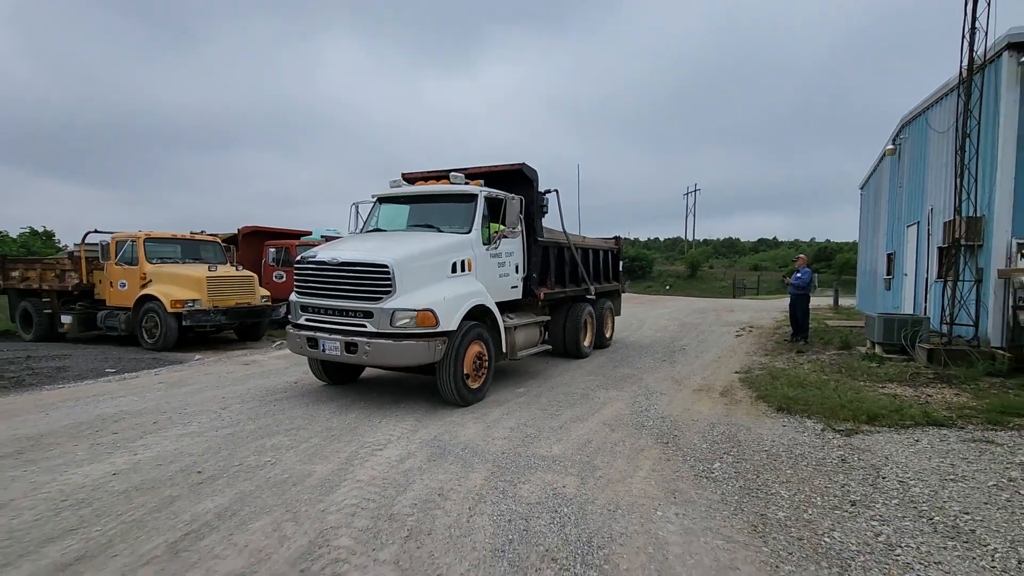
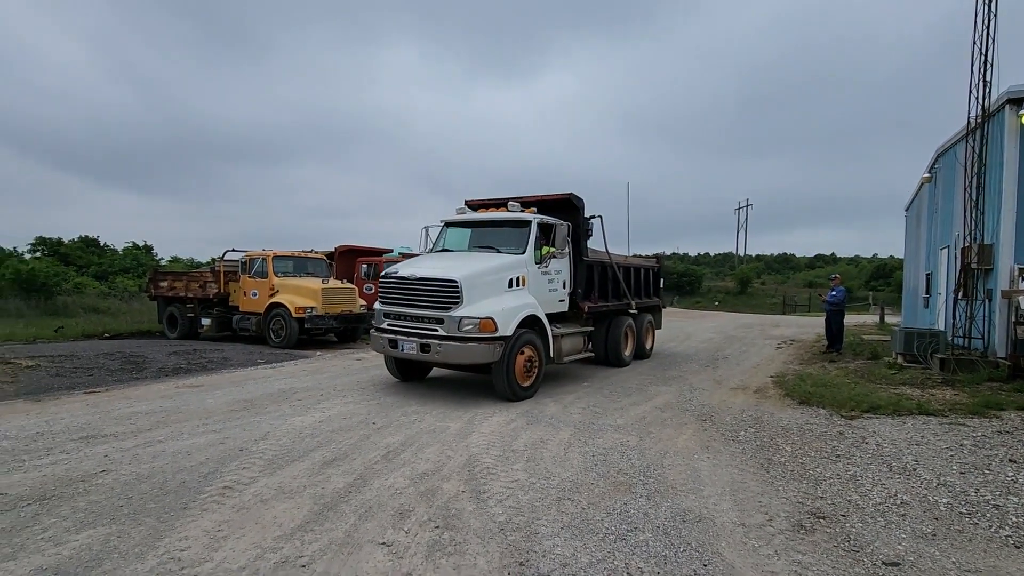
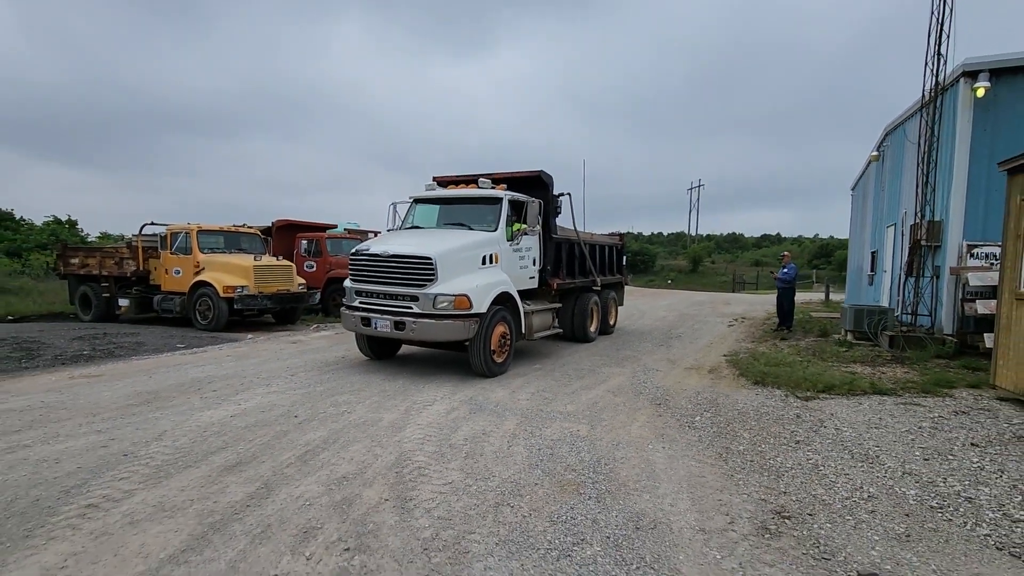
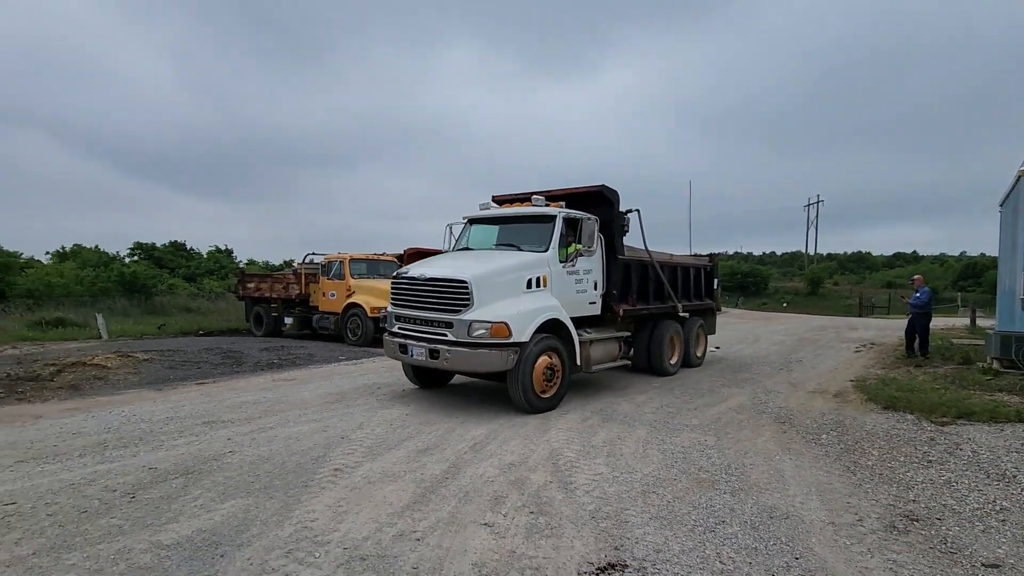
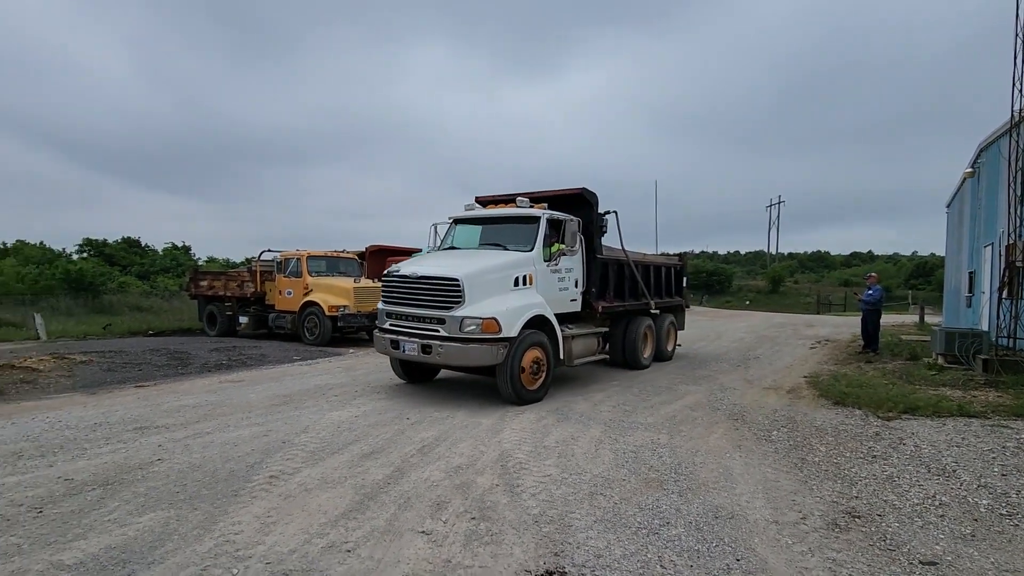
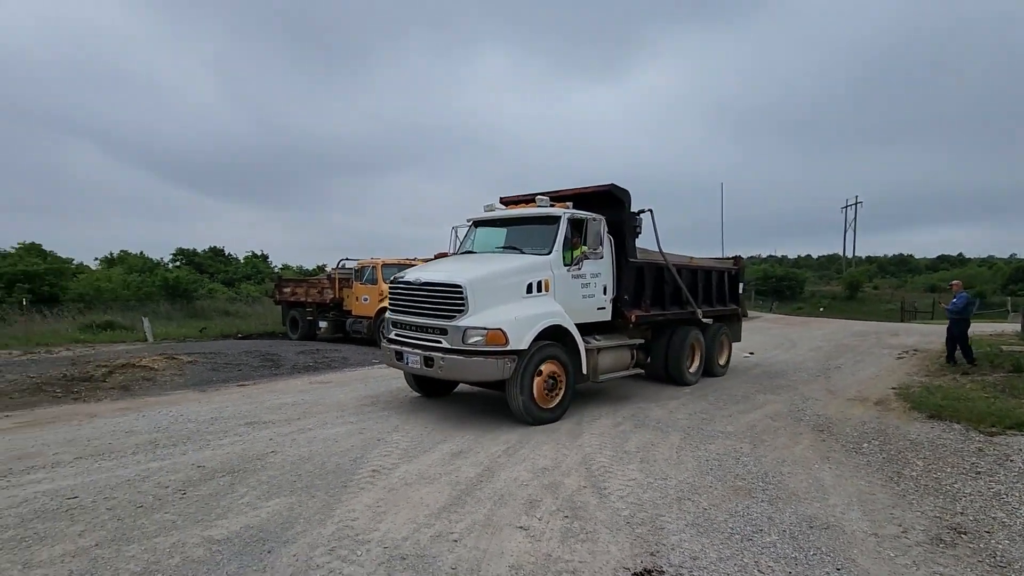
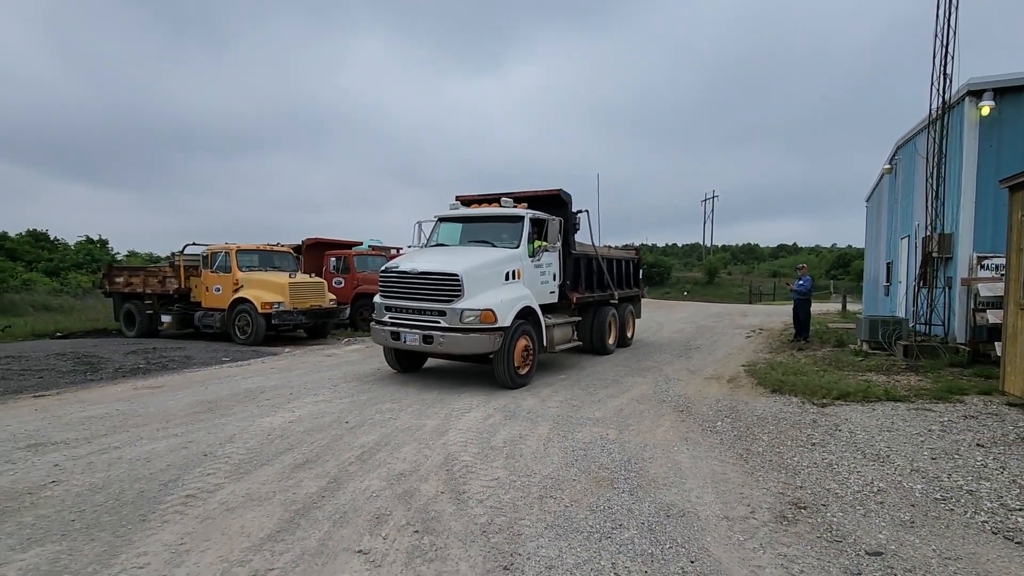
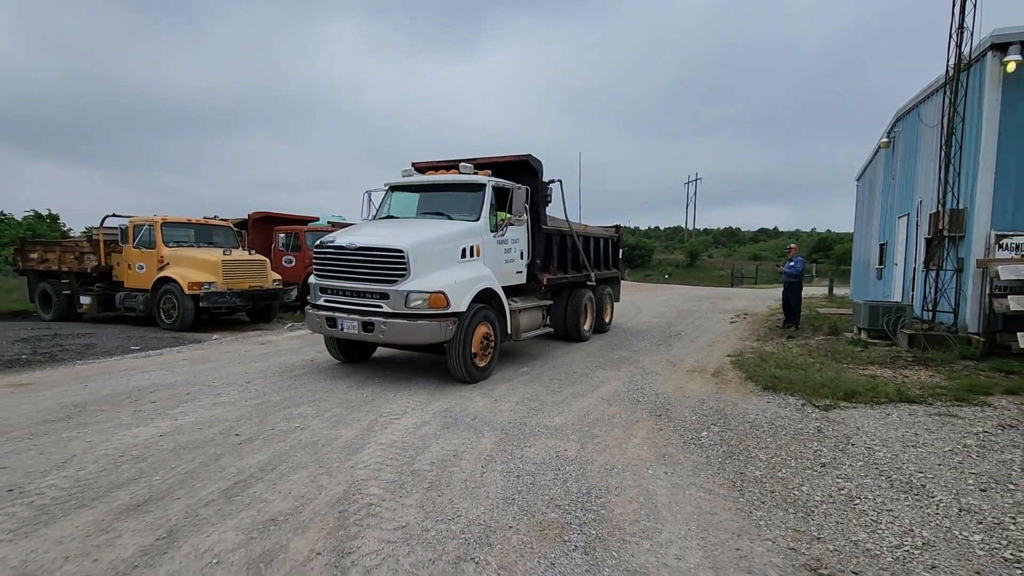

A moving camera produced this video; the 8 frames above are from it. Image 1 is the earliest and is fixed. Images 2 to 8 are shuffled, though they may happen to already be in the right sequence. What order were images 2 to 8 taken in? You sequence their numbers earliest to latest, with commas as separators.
8, 3, 7, 2, 5, 4, 6
